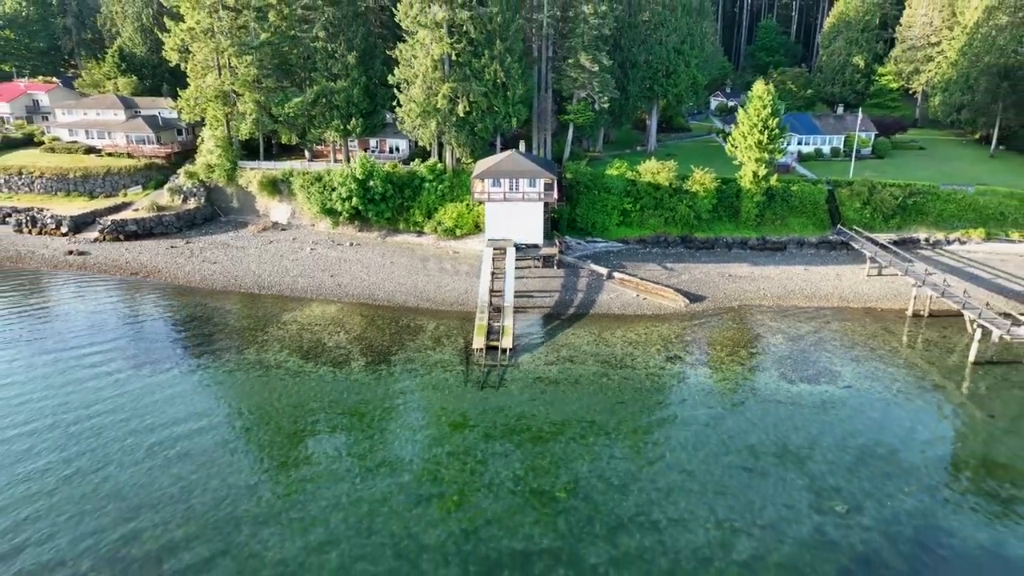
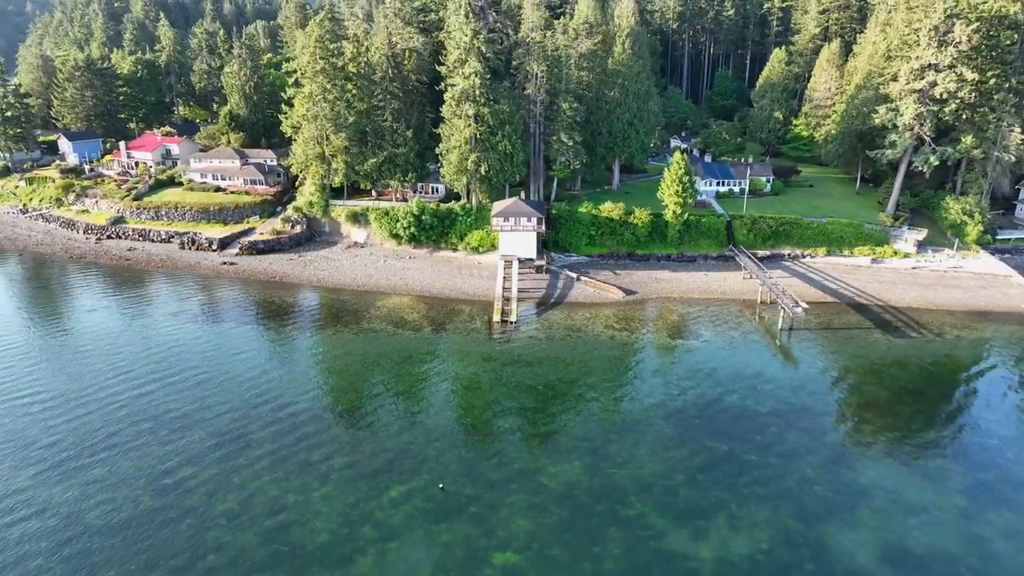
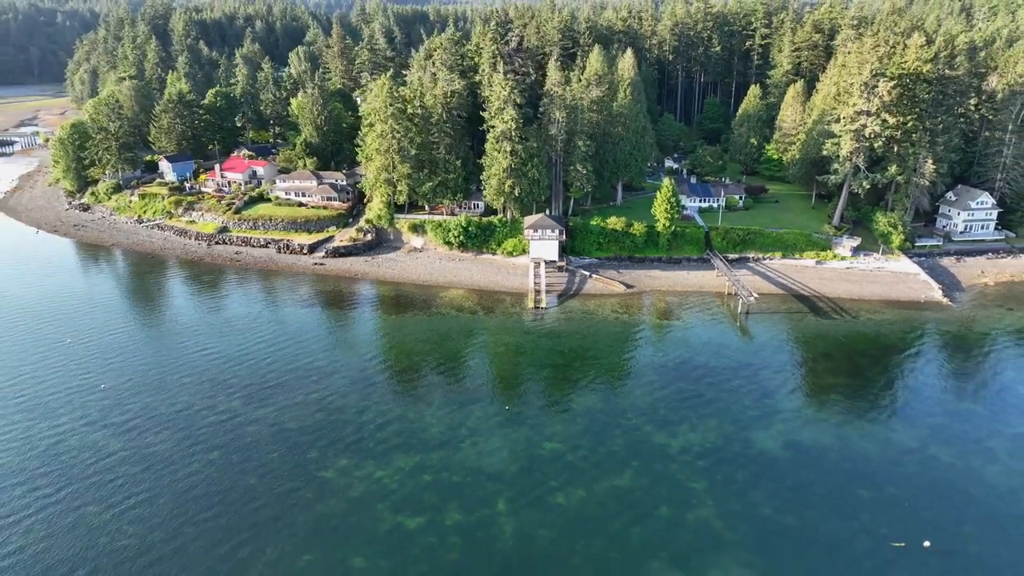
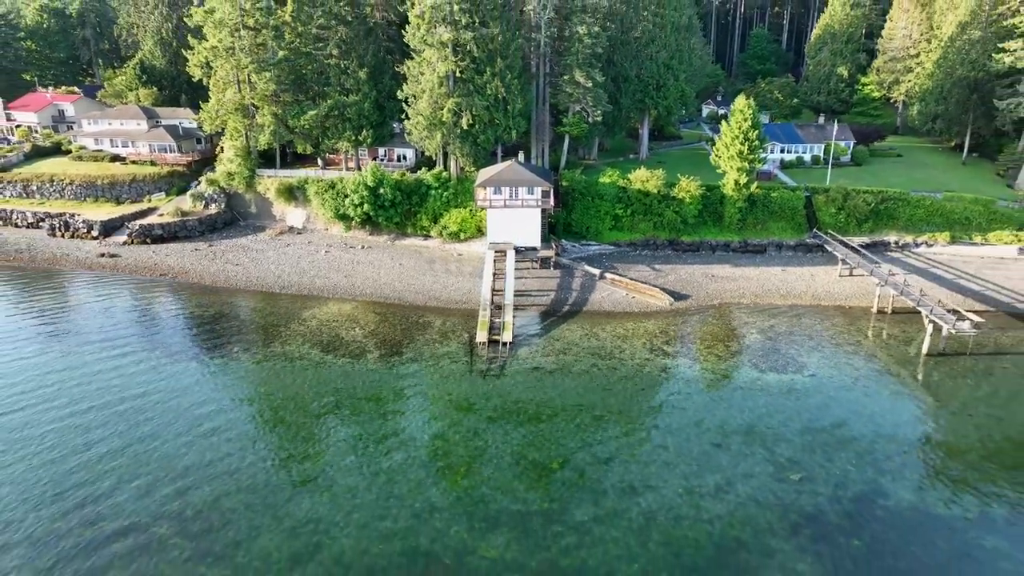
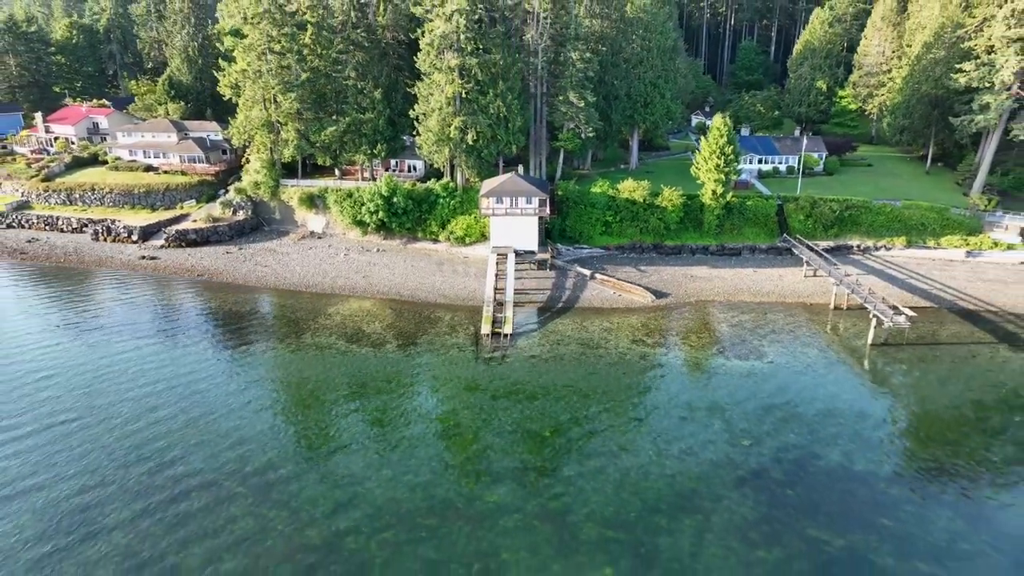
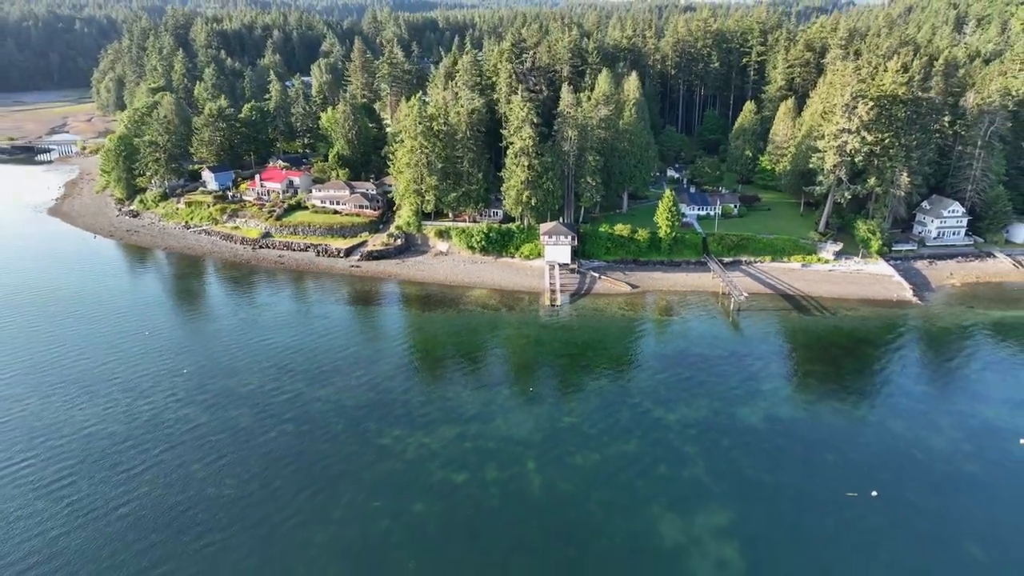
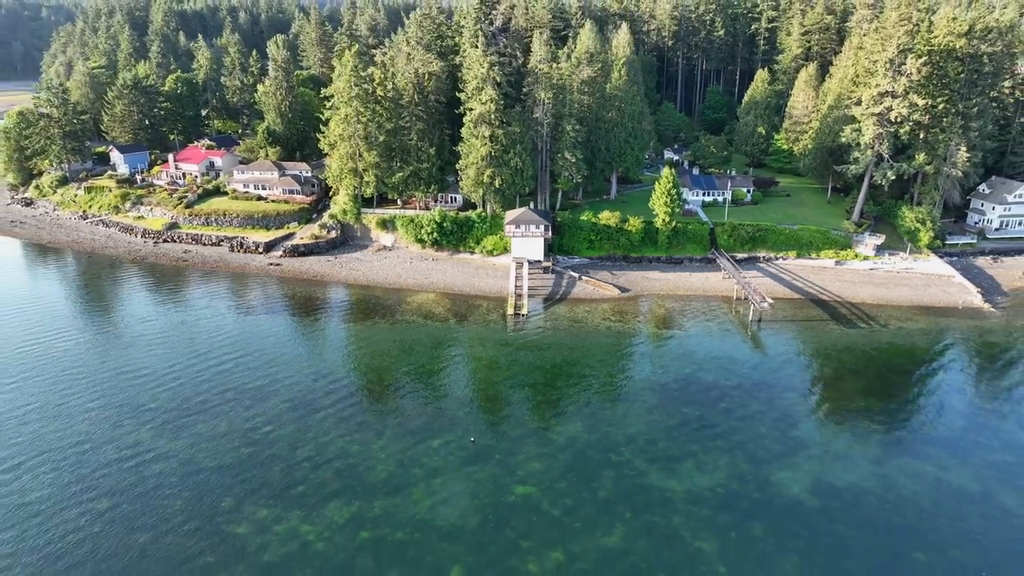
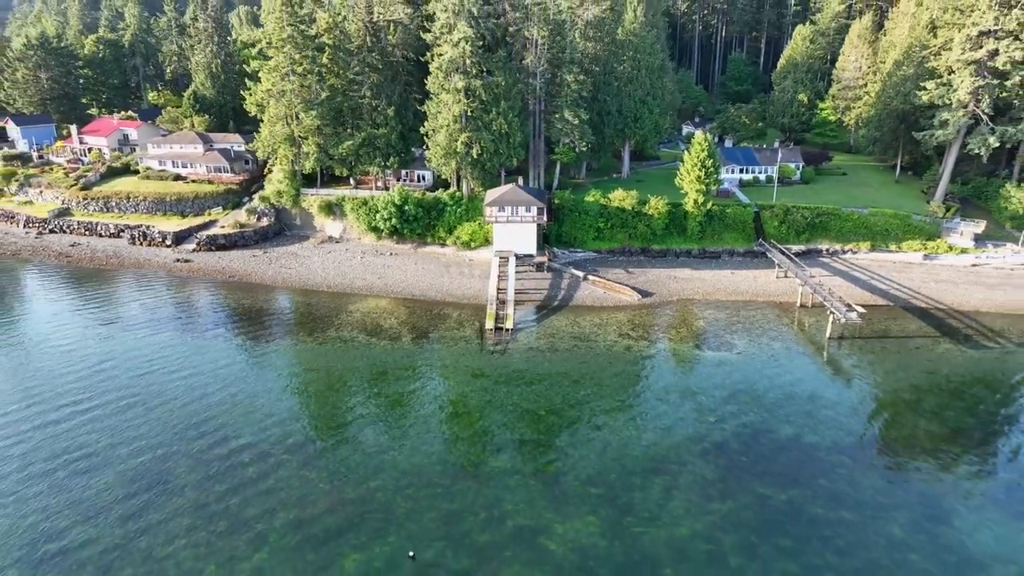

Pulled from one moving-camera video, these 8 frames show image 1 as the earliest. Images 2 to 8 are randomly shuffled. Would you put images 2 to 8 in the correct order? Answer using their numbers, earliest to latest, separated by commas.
4, 5, 8, 2, 7, 3, 6
